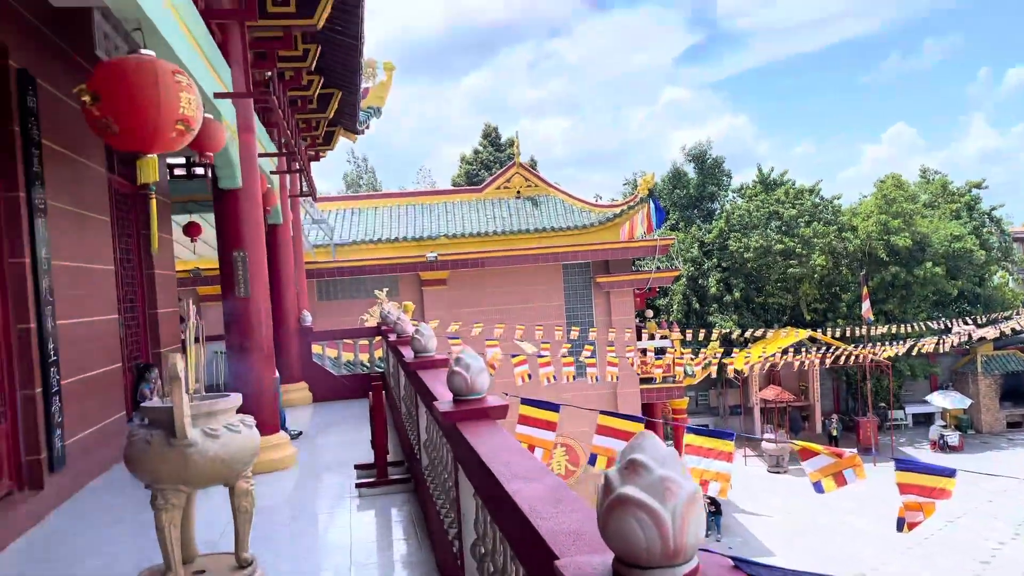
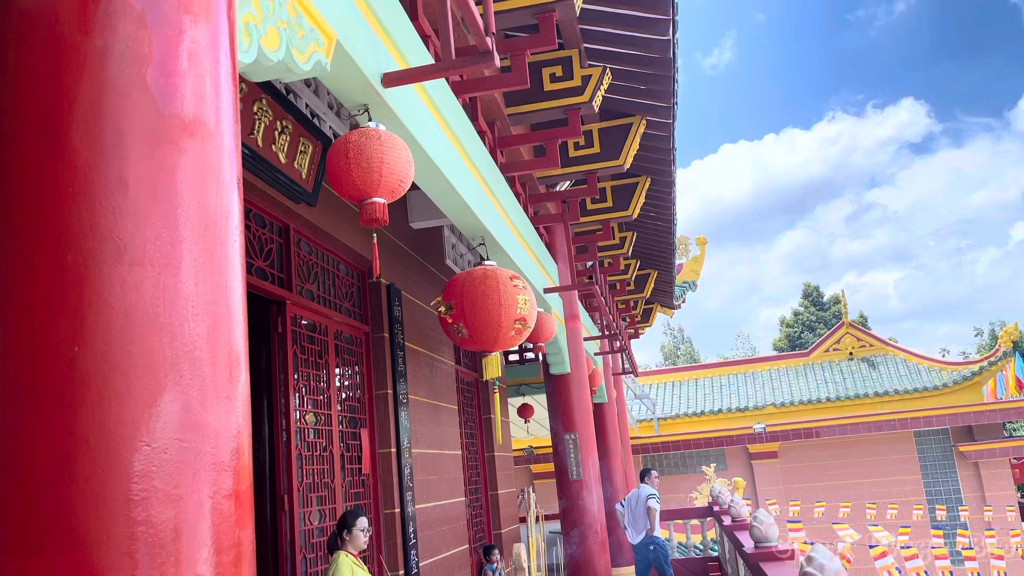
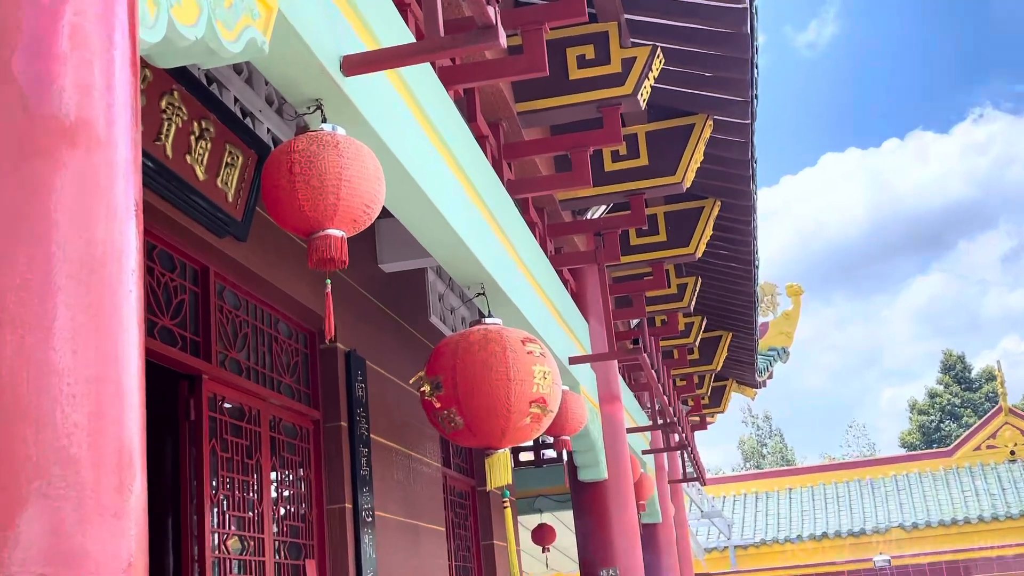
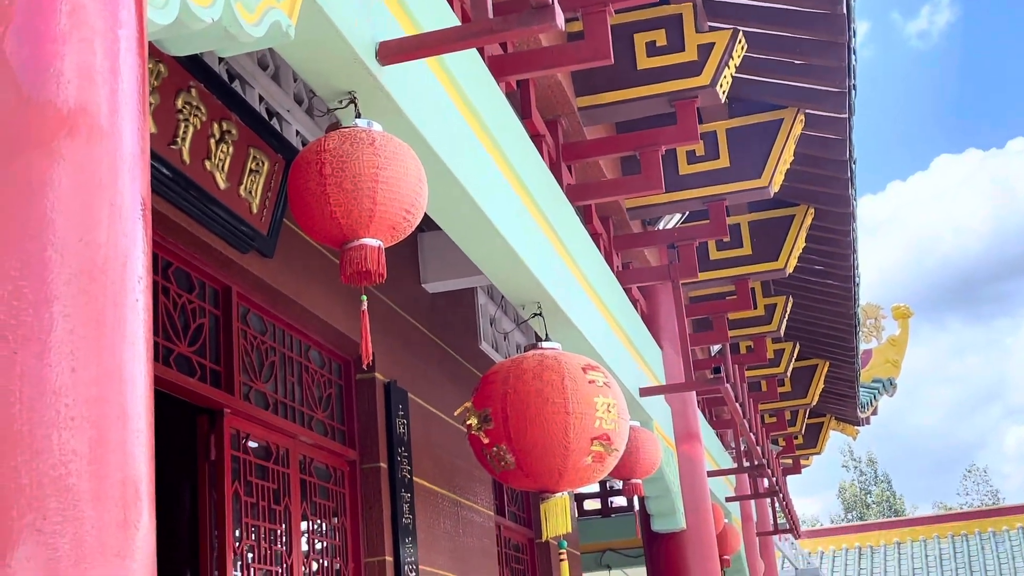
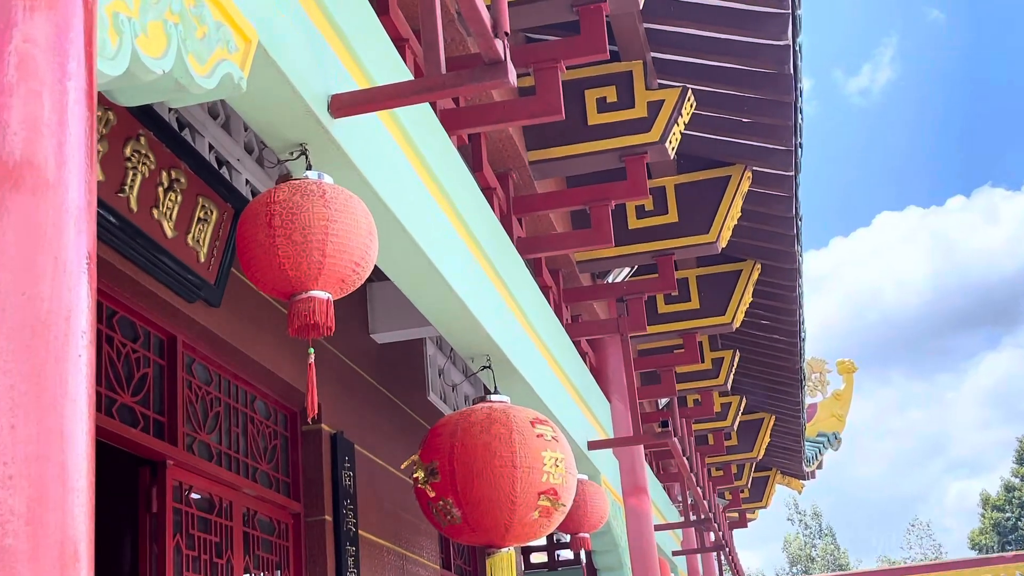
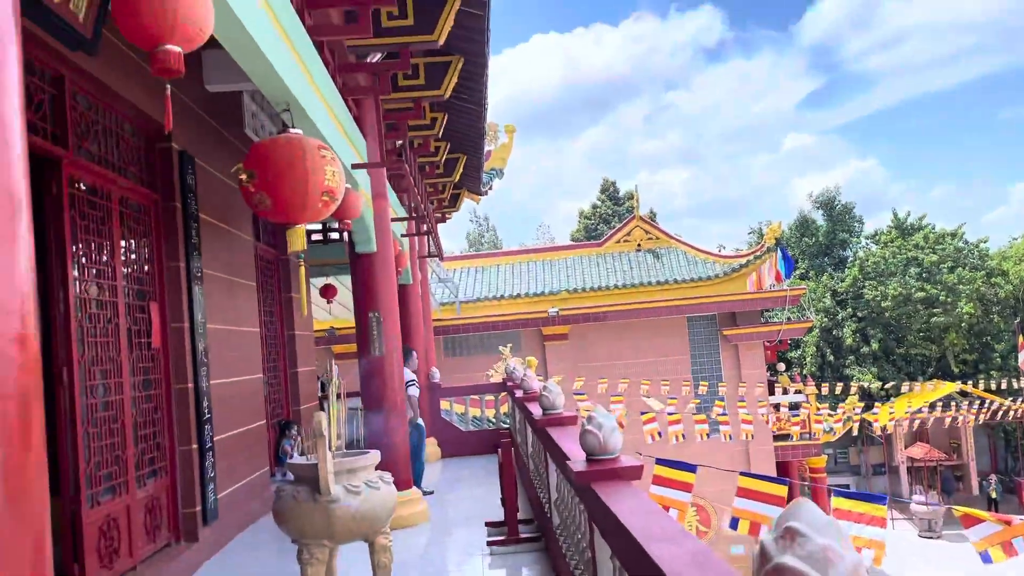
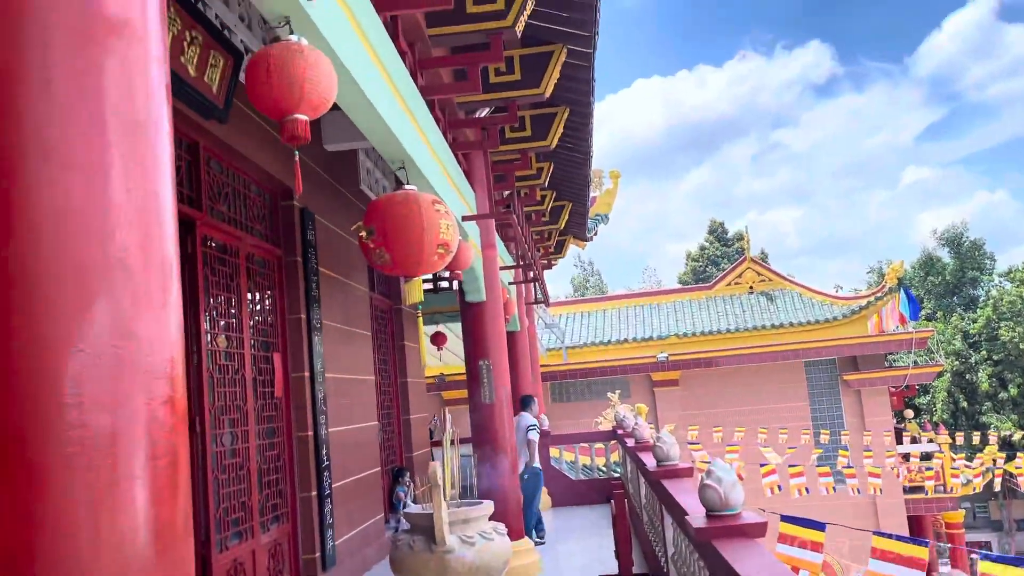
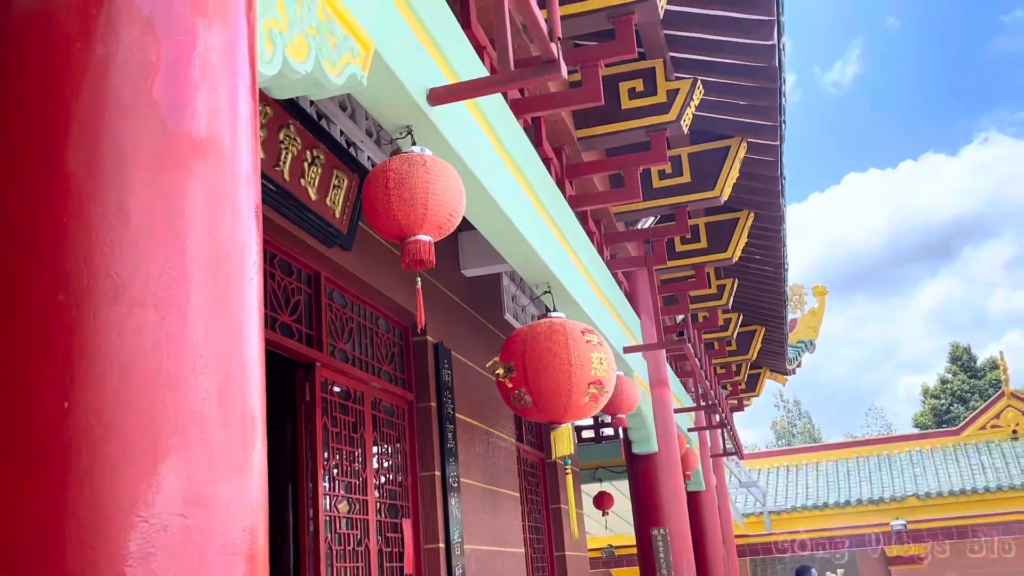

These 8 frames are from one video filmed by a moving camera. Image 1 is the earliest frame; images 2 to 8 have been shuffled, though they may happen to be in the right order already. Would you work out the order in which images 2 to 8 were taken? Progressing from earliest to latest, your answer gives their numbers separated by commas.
6, 7, 2, 3, 5, 4, 8
